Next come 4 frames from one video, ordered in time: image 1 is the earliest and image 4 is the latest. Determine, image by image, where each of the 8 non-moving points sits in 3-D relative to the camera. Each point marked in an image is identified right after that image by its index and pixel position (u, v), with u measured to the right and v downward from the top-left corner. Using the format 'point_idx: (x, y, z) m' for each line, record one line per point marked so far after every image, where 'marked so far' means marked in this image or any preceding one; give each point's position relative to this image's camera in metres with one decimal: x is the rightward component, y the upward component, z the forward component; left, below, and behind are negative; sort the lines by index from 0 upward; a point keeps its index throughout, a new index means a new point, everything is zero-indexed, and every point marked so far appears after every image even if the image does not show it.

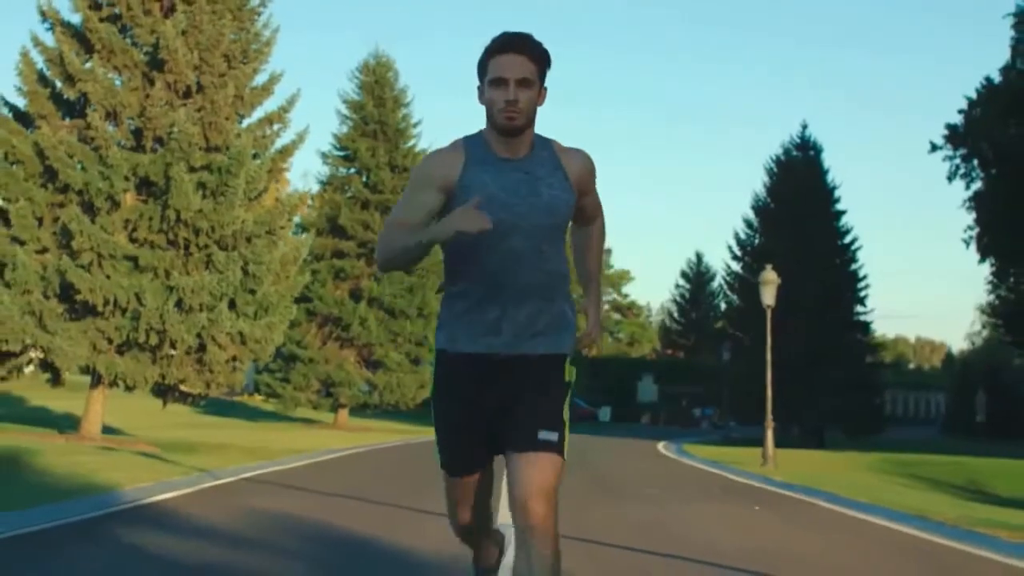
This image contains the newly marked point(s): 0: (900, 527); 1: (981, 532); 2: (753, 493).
0: (+4.2, -2.5, +15.0) m
1: (+4.8, -2.5, +14.6) m
2: (+3.4, -2.9, +19.8) m
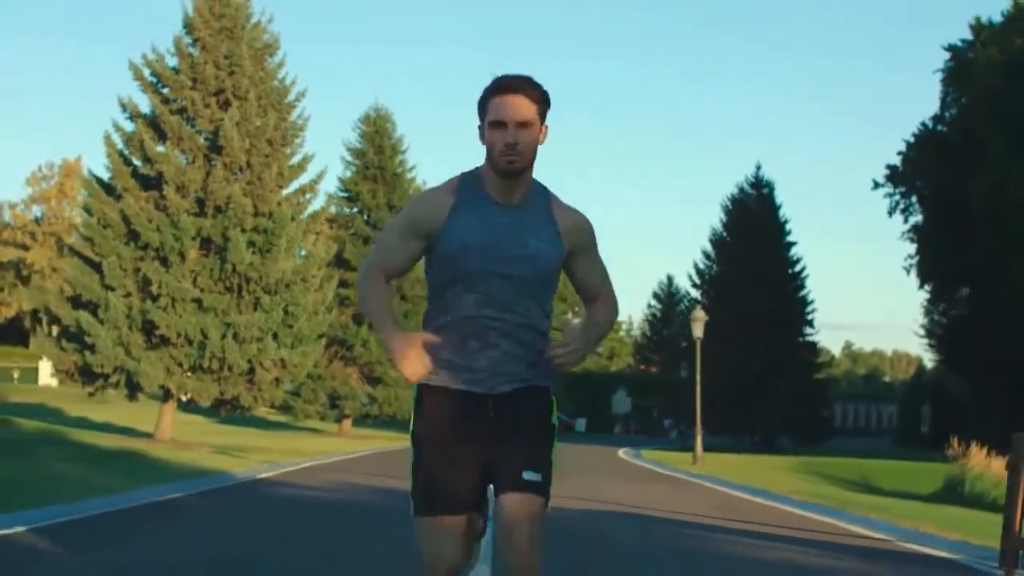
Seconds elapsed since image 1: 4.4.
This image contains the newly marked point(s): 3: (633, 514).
0: (+3.8, -3.4, +22.6) m
1: (+4.5, -3.3, +22.1) m
2: (+3.1, -3.7, +27.3) m
3: (+1.6, -3.0, +18.4) m
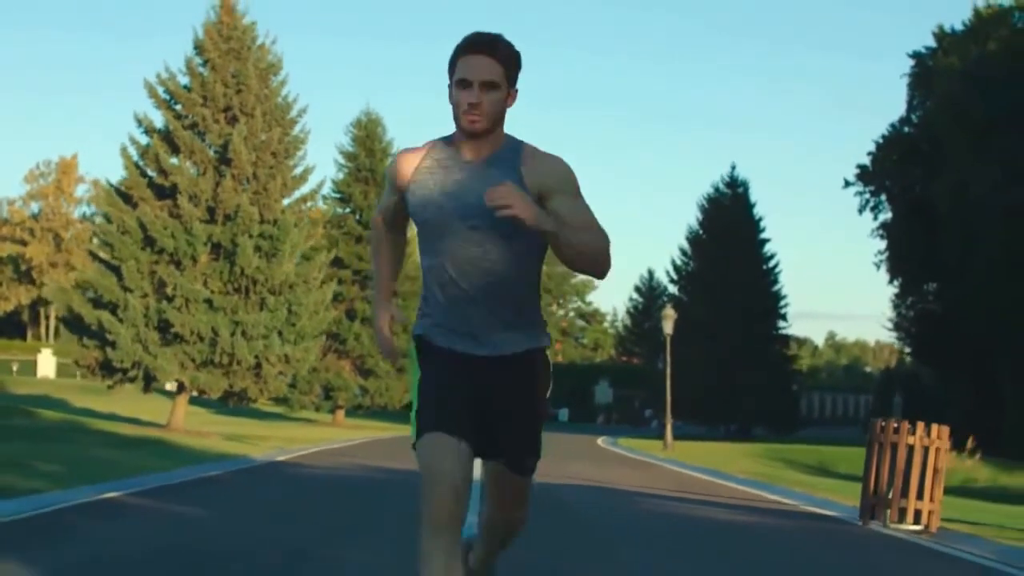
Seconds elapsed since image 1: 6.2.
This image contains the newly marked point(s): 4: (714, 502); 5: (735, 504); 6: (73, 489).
0: (+3.6, -3.5, +25.8) m
1: (+4.3, -3.4, +25.4) m
2: (+2.7, -3.8, +30.5) m
3: (+1.3, -3.1, +21.6) m
4: (+2.7, -3.0, +19.3) m
5: (+2.9, -3.0, +18.9) m
6: (-5.8, -2.7, +18.5) m
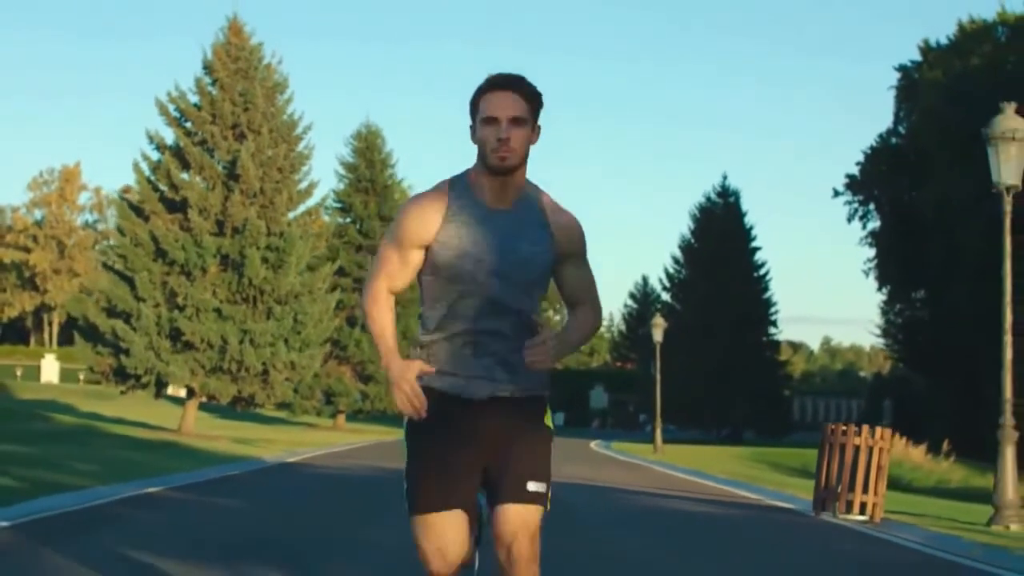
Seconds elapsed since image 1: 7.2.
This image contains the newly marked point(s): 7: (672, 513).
0: (+3.5, -3.7, +27.5) m
1: (+4.2, -3.7, +27.1) m
2: (+2.6, -4.1, +32.2) m
3: (+1.3, -3.4, +23.3) m
4: (+2.6, -3.2, +21.0) m
5: (+2.9, -3.2, +20.6) m
6: (-5.9, -2.9, +20.2) m
7: (+2.1, -3.1, +19.2) m
